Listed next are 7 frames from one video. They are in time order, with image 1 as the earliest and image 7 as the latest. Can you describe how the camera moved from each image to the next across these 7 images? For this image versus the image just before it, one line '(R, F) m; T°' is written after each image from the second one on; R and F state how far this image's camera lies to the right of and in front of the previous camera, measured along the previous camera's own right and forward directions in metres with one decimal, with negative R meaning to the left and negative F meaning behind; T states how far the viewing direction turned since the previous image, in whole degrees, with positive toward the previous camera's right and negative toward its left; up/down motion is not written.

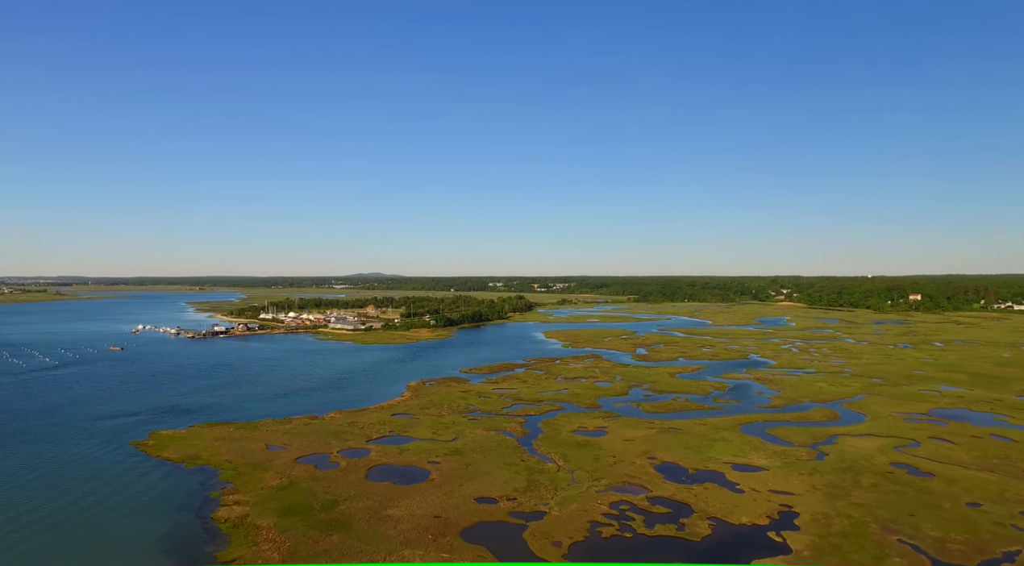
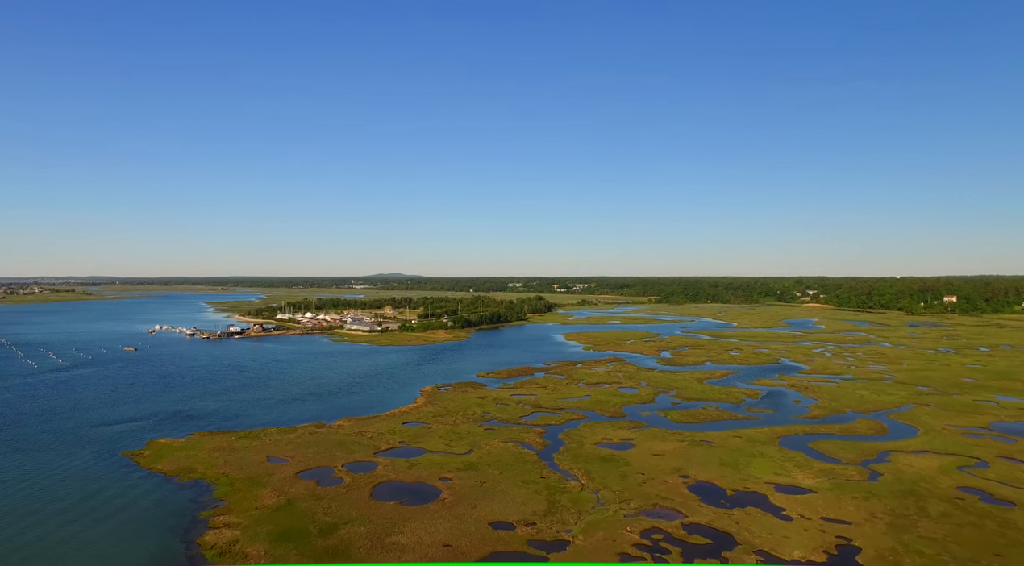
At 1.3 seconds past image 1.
(0.0, +2.0) m; -2°
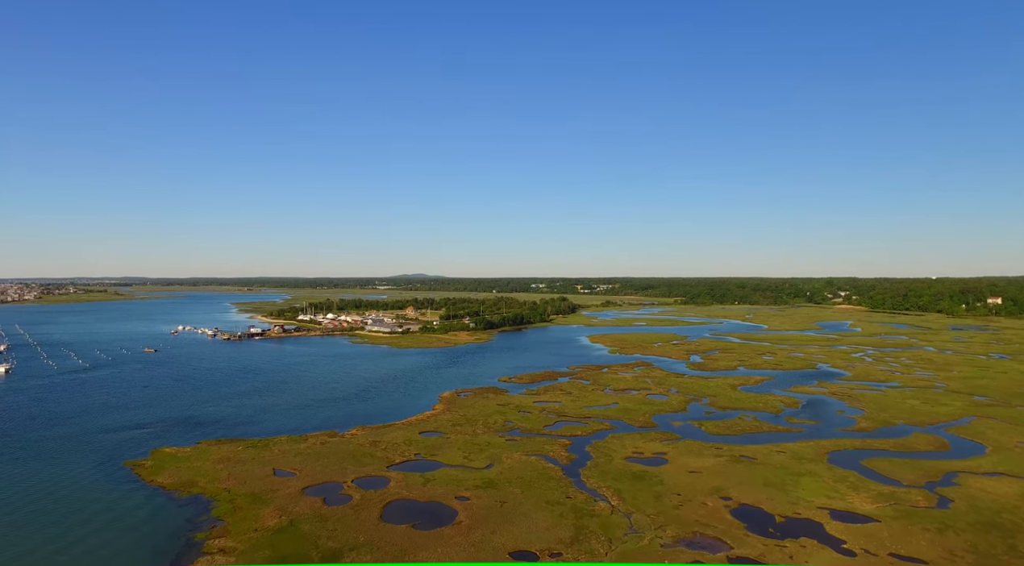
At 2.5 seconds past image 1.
(0.0, +1.9) m; -2°
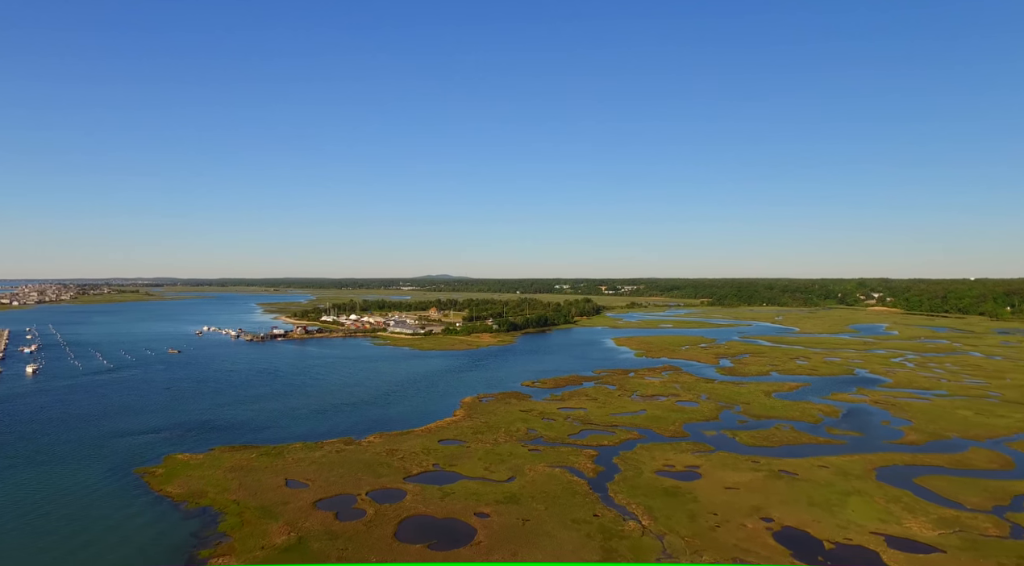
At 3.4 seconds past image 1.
(0.0, +1.3) m; -2°
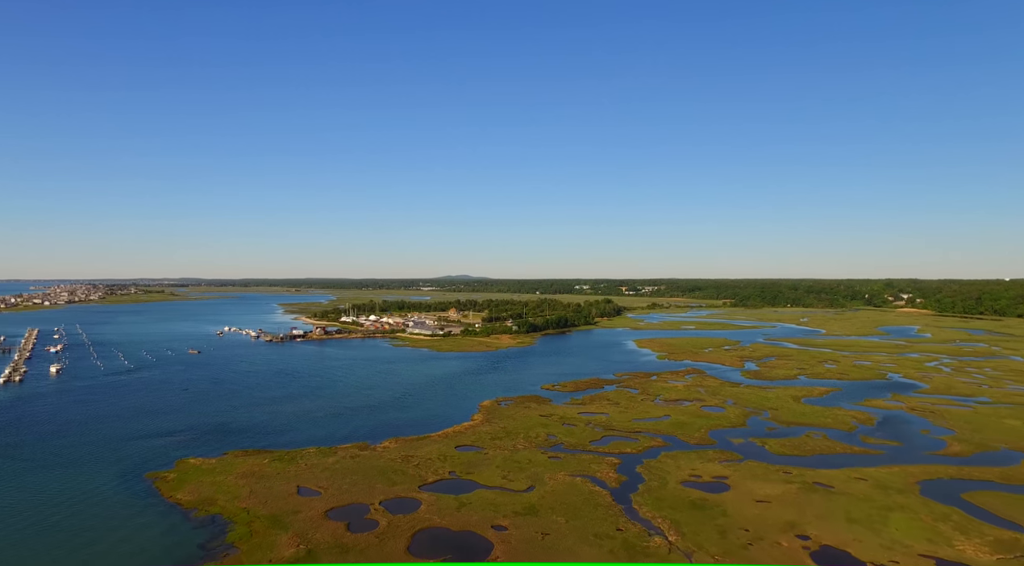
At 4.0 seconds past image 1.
(0.0, +0.9) m; -2°
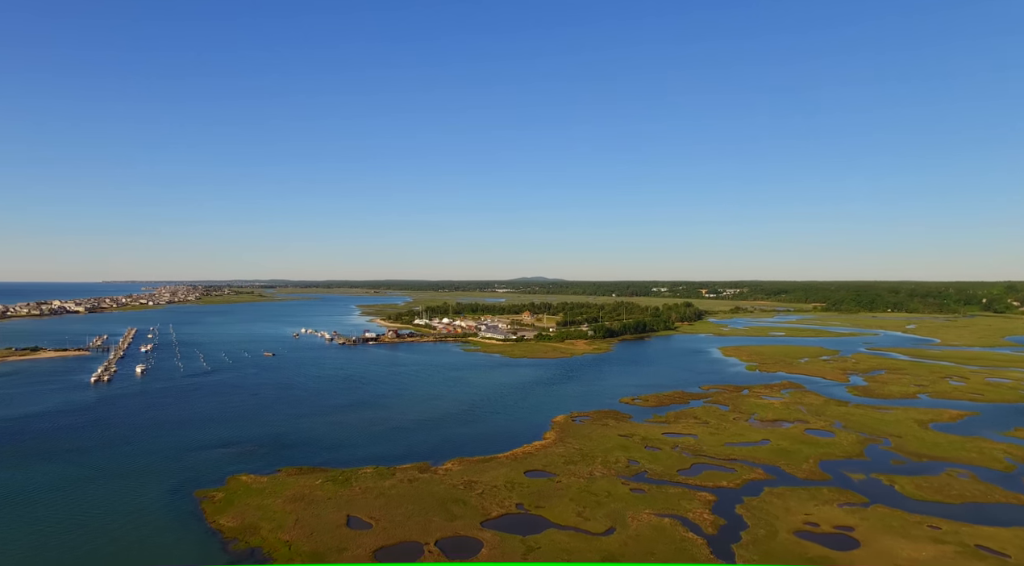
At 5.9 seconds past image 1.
(-0.1, +3.0) m; -7°
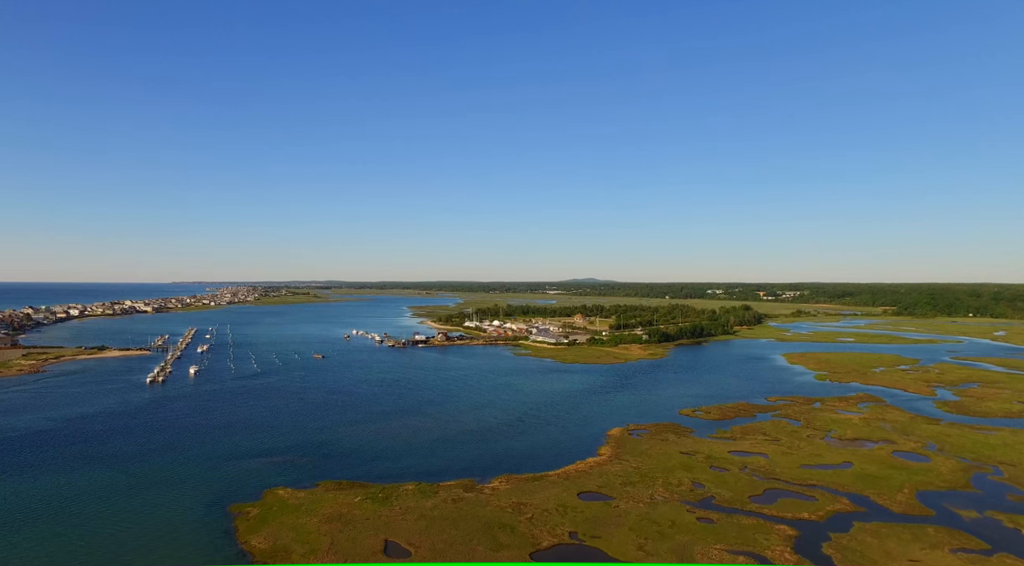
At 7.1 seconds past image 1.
(-0.1, +1.9) m; -5°
